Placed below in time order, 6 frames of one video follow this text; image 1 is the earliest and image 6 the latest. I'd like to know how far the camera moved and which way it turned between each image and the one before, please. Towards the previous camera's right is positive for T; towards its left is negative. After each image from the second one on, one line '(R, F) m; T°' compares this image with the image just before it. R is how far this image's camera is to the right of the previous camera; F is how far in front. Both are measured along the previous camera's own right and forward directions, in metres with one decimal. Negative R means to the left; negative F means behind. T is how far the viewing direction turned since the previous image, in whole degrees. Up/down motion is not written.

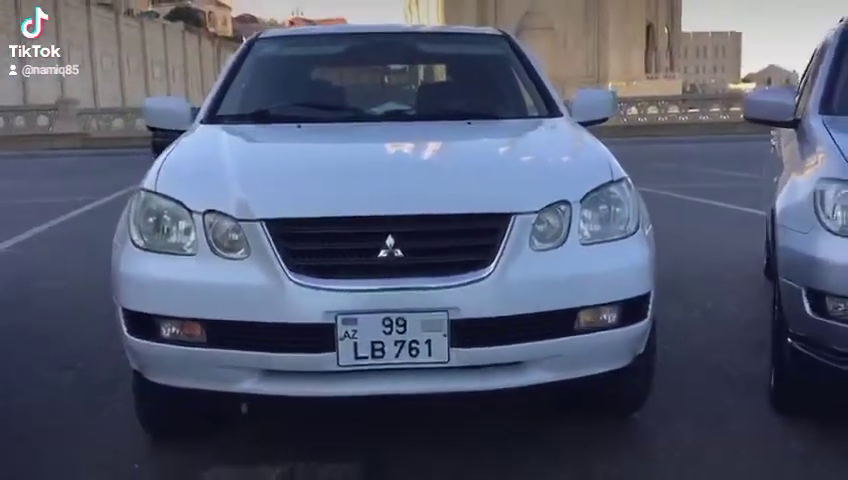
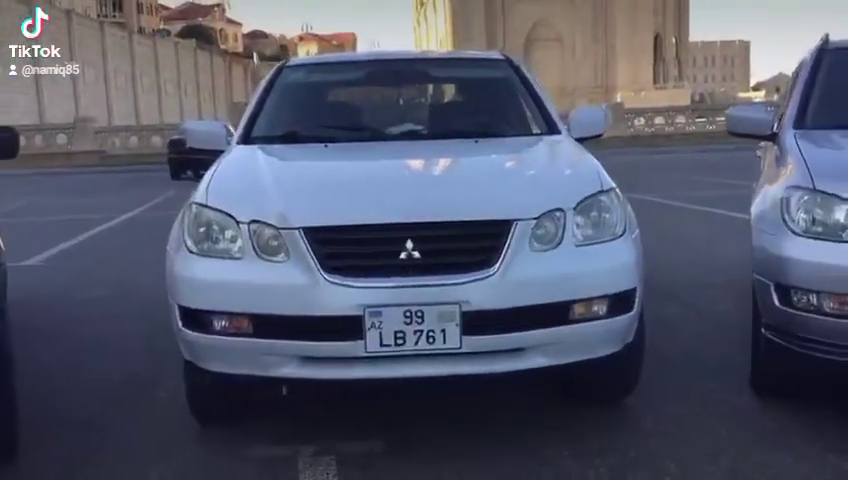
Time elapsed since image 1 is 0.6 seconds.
(0.0, -0.5) m; -1°
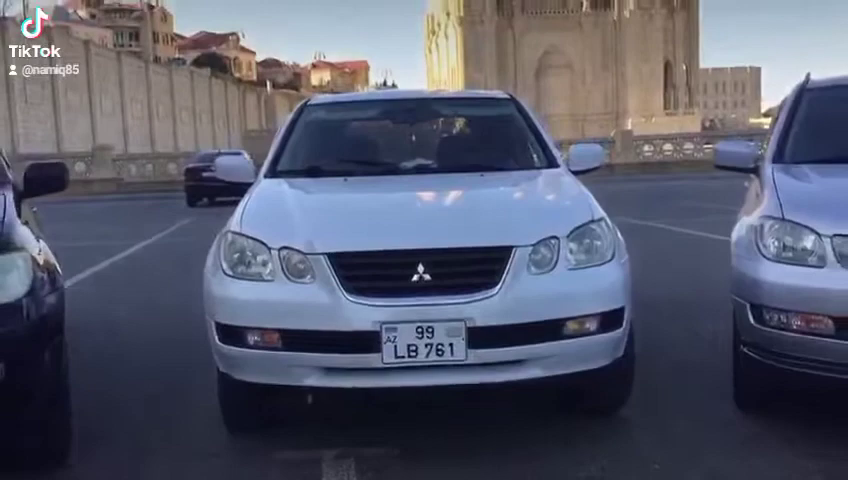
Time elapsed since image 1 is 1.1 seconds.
(0.0, -0.5) m; -1°
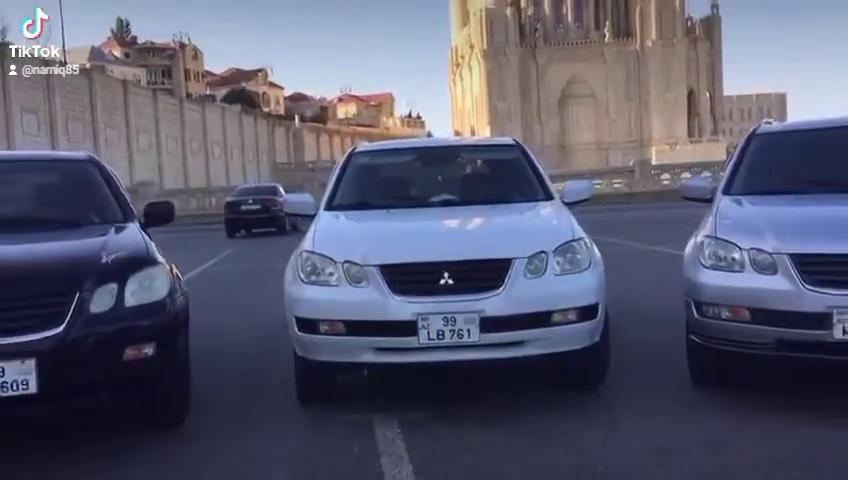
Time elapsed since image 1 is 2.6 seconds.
(0.0, -1.6) m; -1°
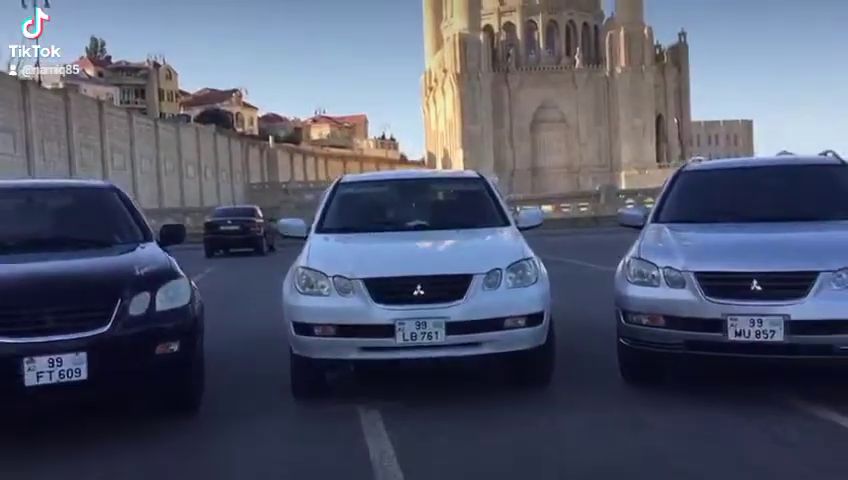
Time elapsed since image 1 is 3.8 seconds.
(0.0, -1.3) m; +1°
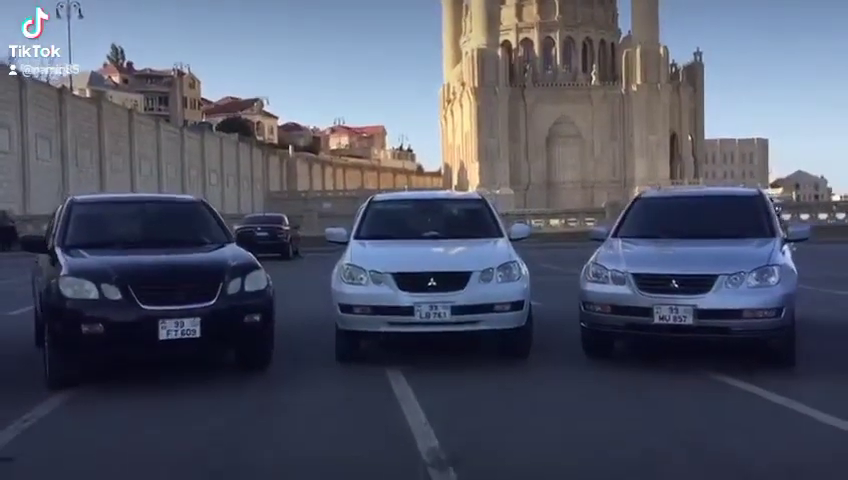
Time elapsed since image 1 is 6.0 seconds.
(0.0, -2.6) m; -1°
